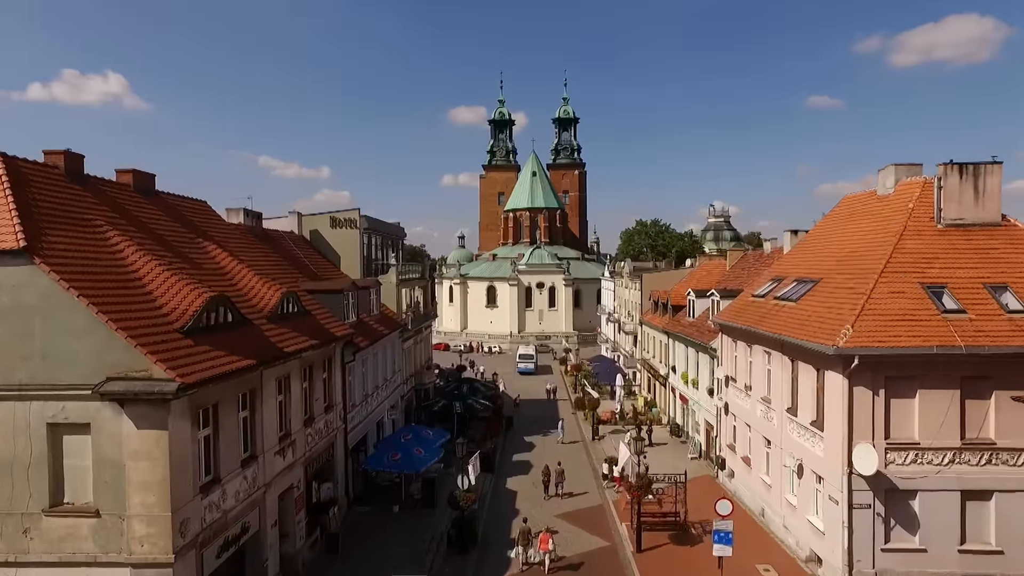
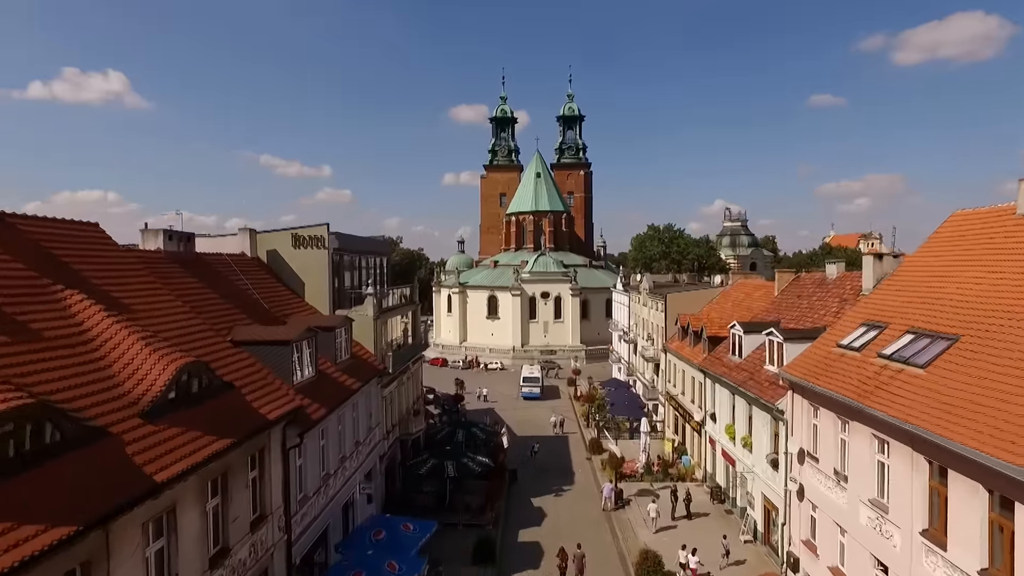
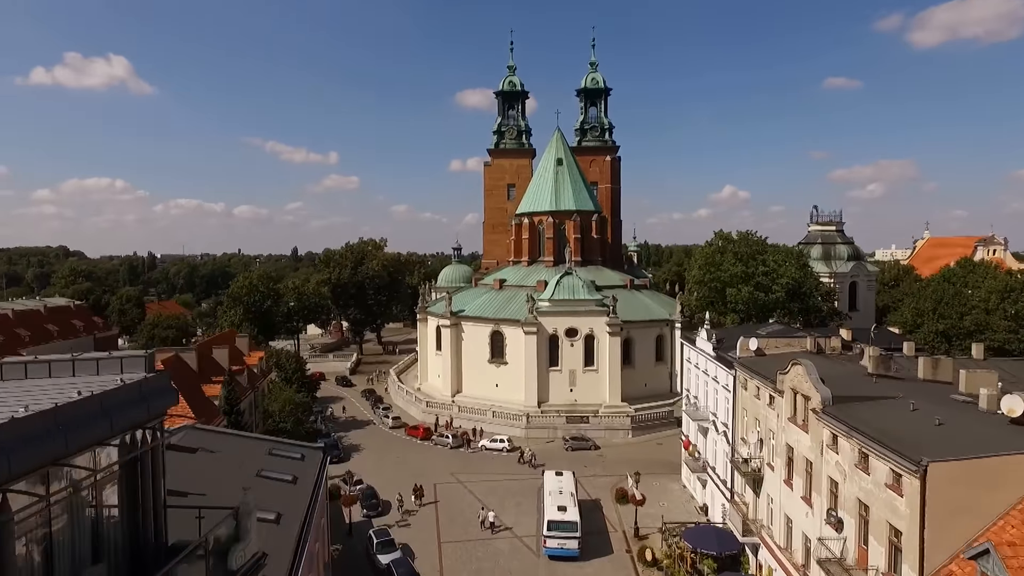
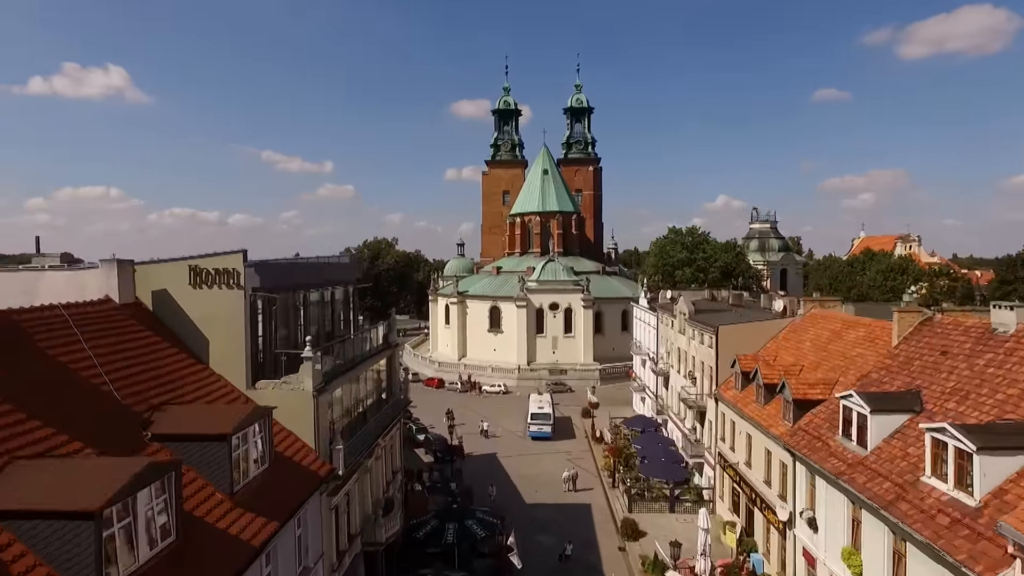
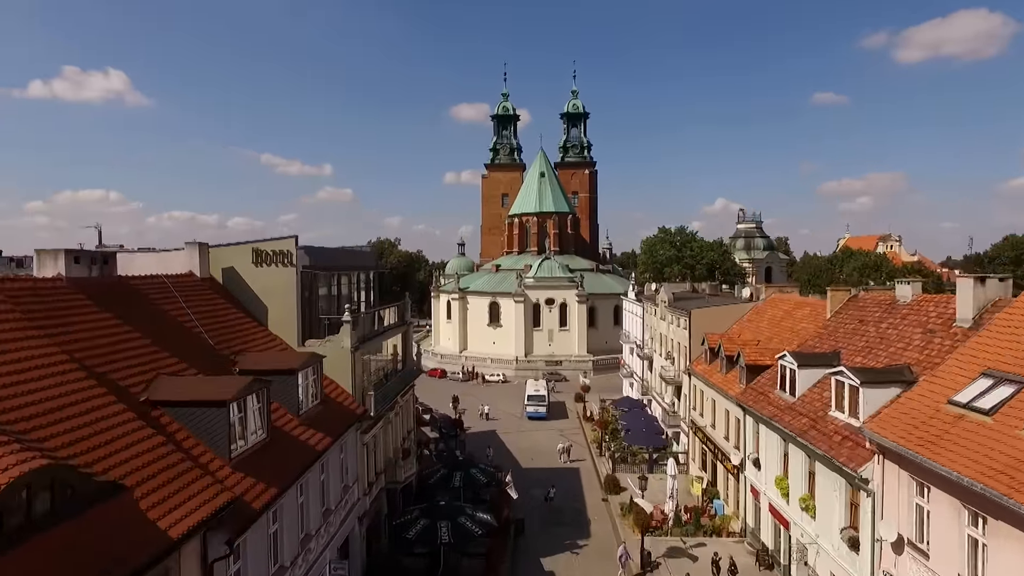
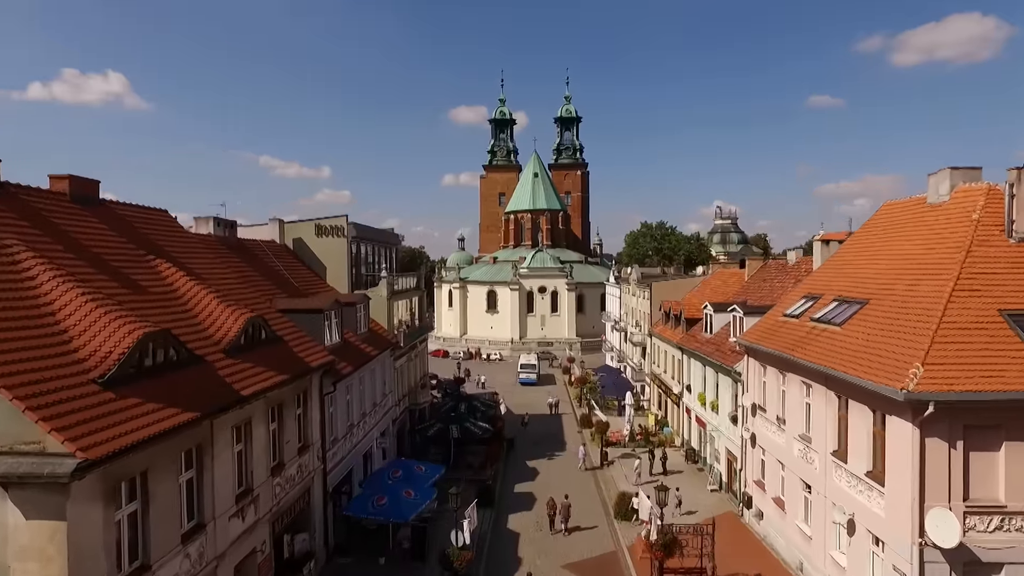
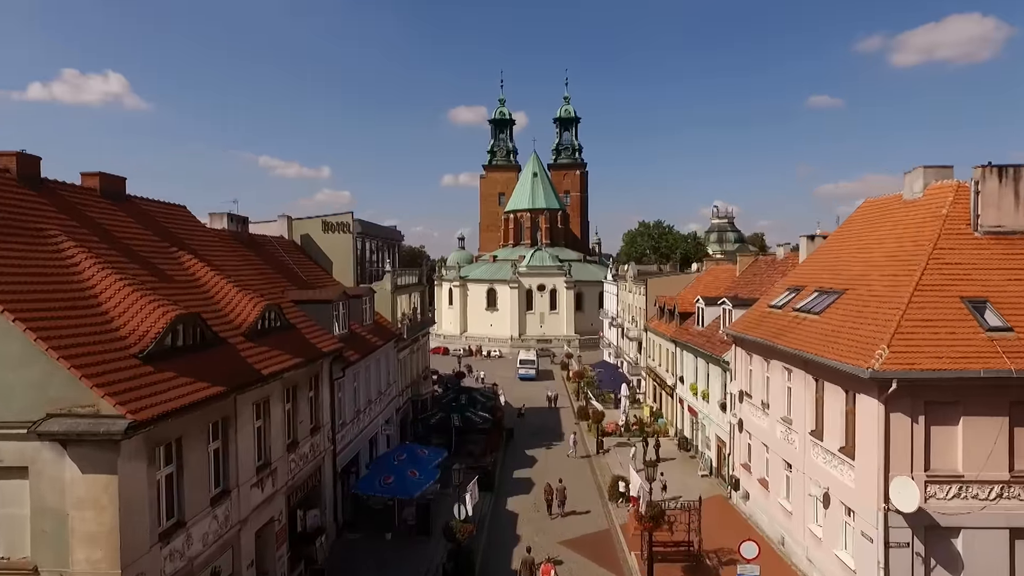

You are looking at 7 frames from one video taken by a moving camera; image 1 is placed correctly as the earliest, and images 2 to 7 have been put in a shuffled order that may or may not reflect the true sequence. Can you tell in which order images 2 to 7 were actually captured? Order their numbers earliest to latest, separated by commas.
7, 6, 2, 5, 4, 3
